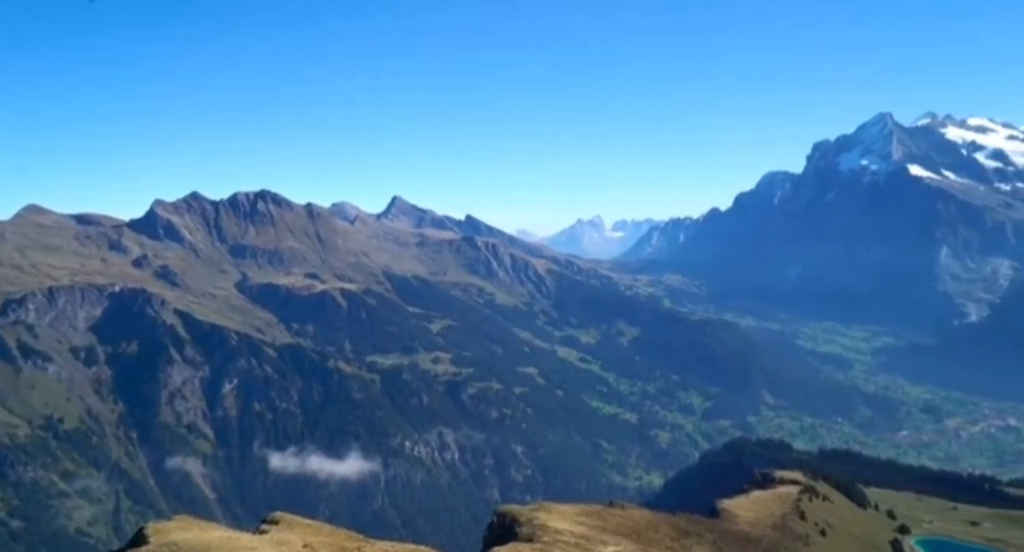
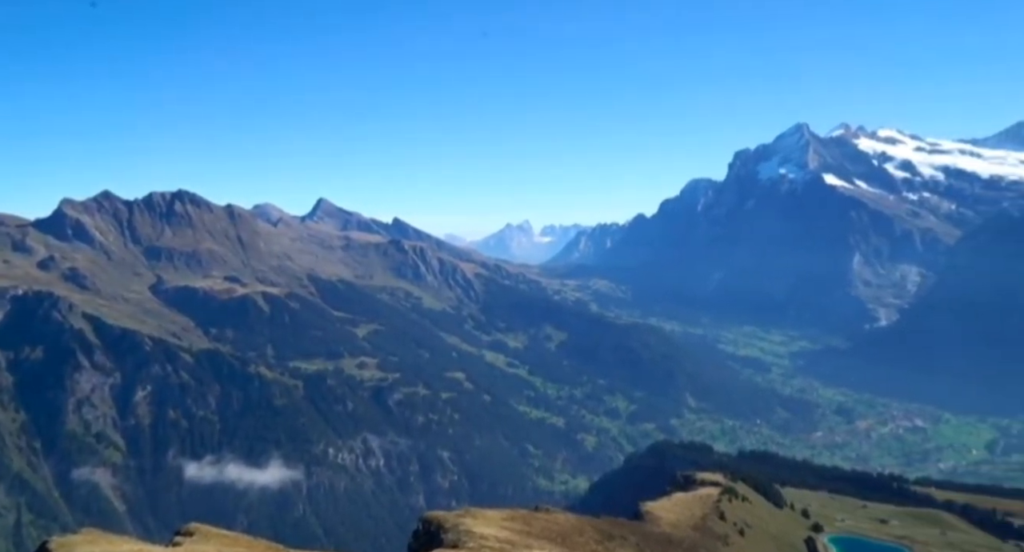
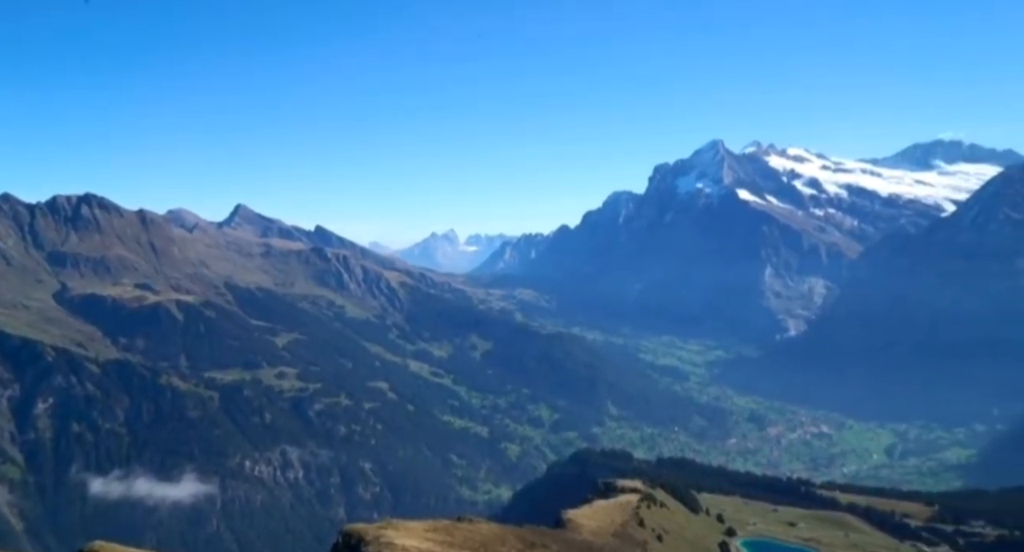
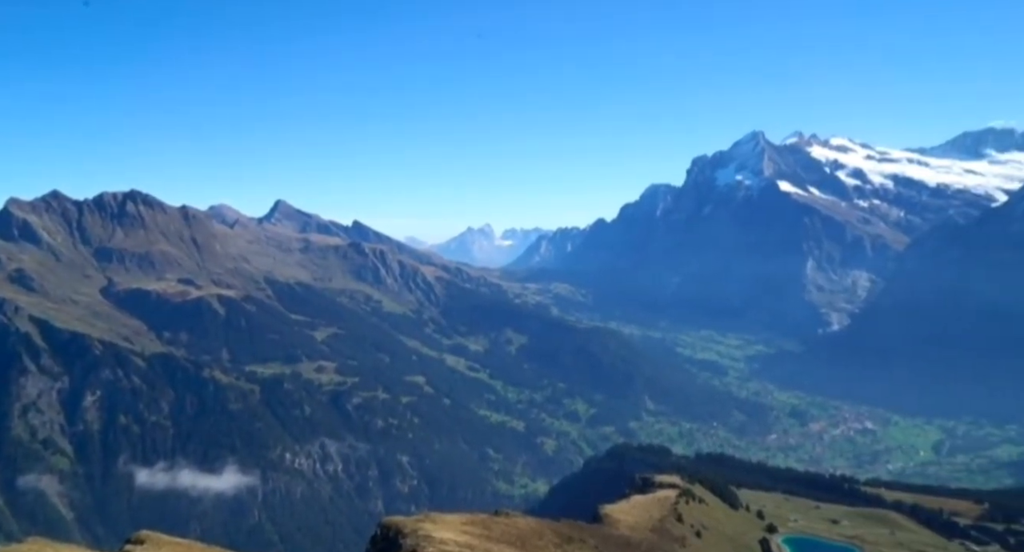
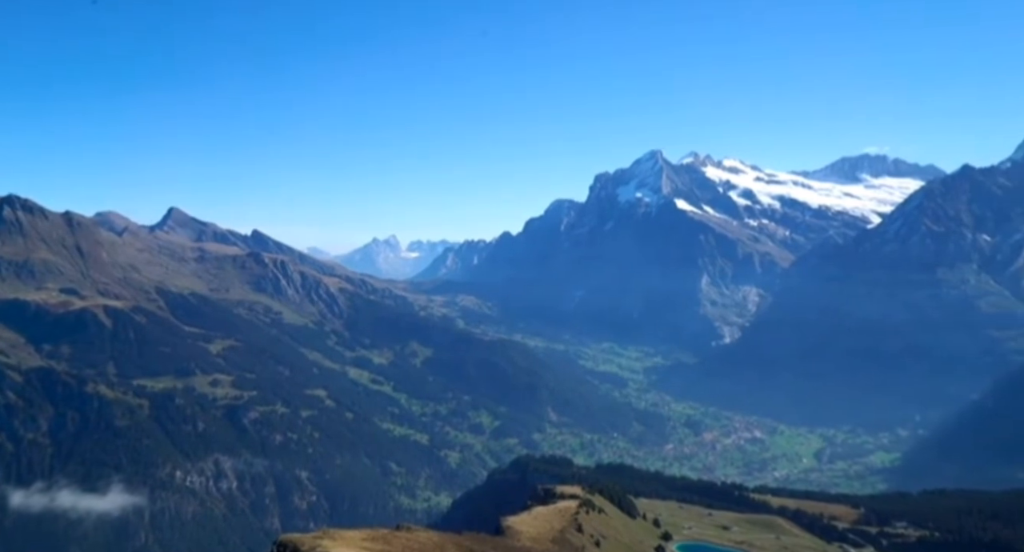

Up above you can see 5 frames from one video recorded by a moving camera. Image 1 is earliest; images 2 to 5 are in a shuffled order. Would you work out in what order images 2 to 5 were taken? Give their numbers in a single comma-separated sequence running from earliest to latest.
2, 4, 3, 5
